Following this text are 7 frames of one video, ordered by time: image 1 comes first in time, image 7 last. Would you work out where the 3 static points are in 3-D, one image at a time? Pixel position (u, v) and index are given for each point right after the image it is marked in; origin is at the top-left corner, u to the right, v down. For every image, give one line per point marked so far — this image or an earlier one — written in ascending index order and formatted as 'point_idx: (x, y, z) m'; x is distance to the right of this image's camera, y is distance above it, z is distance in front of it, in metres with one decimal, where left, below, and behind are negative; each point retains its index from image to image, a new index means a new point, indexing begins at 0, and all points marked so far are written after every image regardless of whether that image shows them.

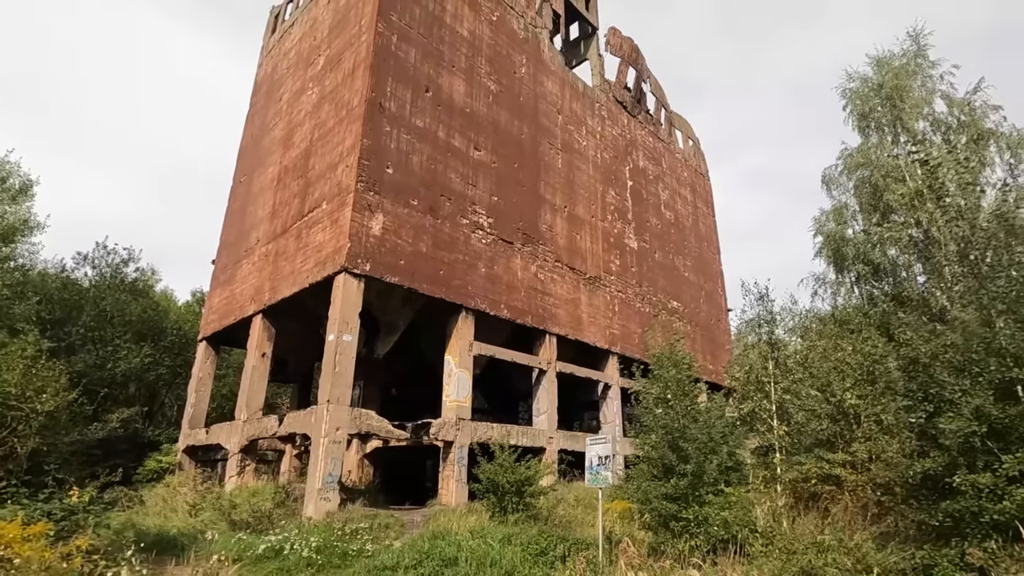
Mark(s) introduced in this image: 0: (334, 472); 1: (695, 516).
0: (-4.2, -4.4, +12.8) m
1: (+3.4, -4.2, +9.9) m
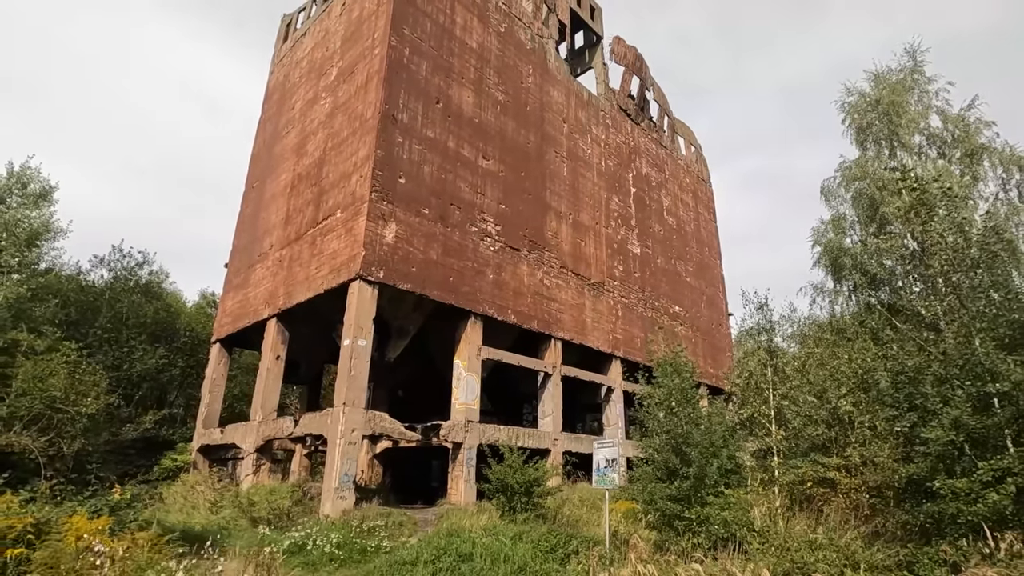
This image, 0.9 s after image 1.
0: (-4.0, -4.6, +13.3) m
1: (+3.6, -4.4, +10.4) m
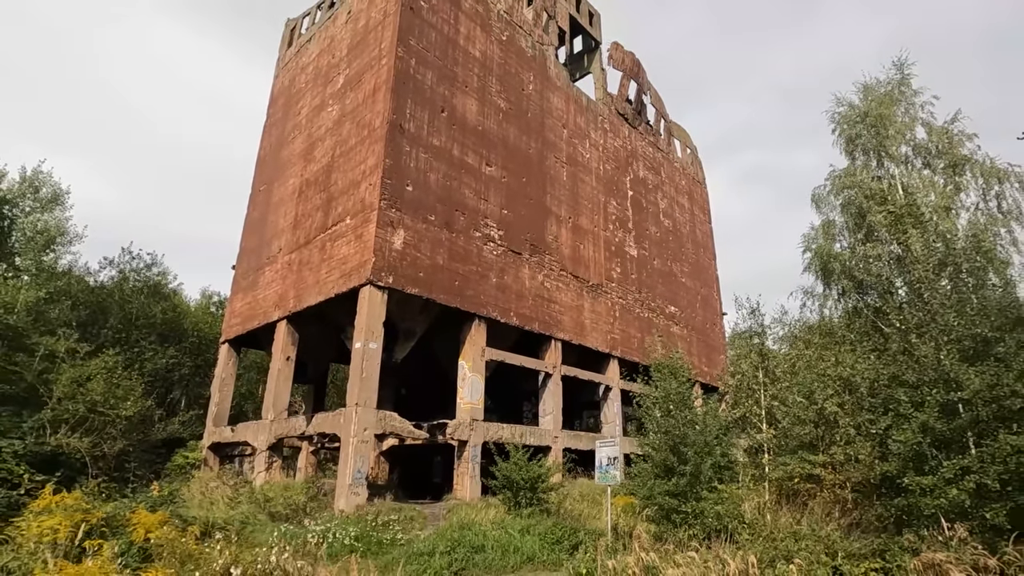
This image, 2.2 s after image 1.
0: (-3.9, -4.7, +14.0) m
1: (+3.8, -4.6, +11.2) m
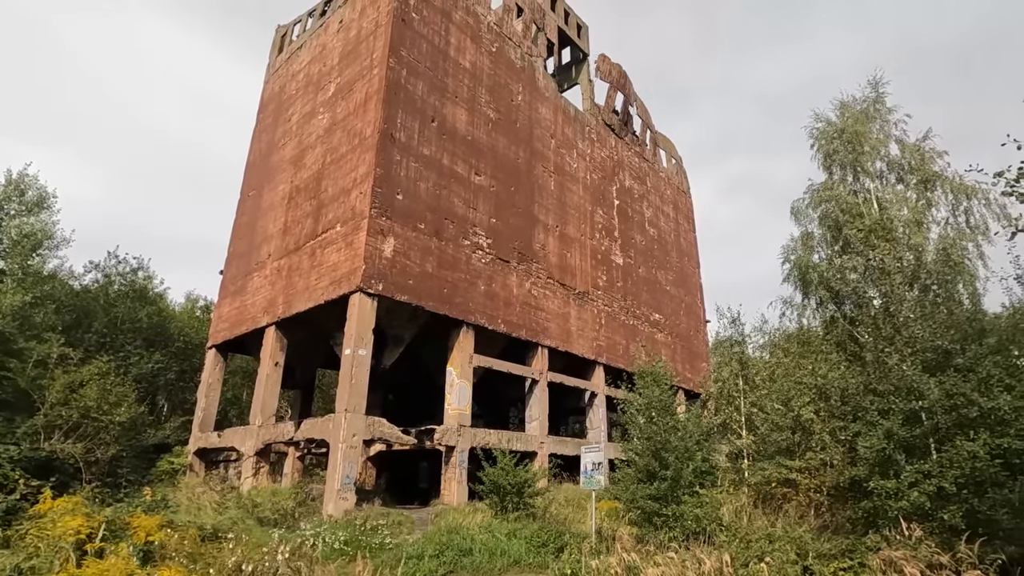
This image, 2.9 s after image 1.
0: (-4.2, -4.9, +14.1) m
1: (+3.5, -4.8, +11.5) m
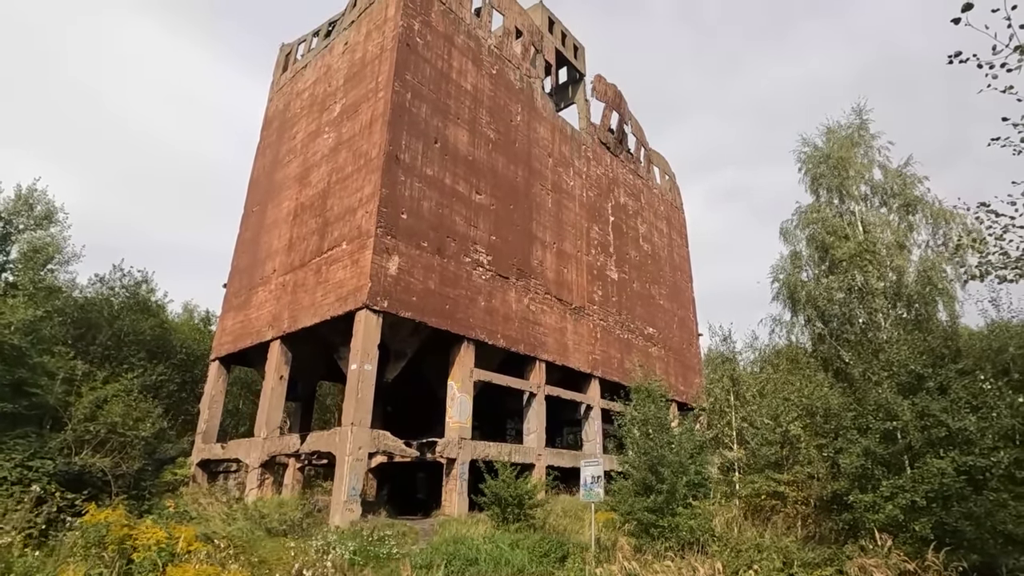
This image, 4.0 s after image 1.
0: (-4.2, -5.4, +14.6) m
1: (+3.5, -5.3, +12.1) m
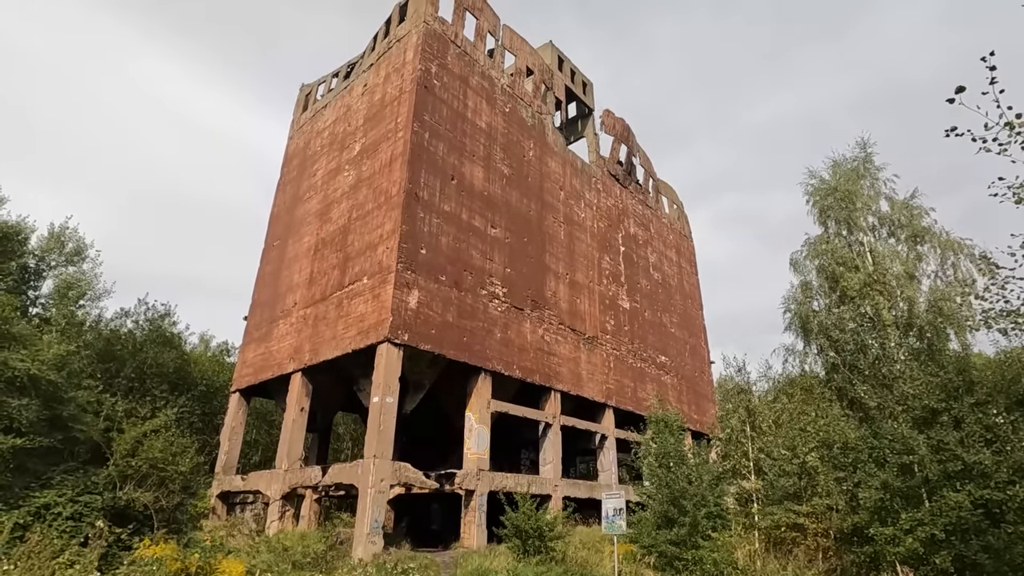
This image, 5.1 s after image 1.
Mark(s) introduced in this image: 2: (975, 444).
0: (-3.7, -6.3, +14.8) m
1: (+4.0, -6.1, +12.2) m
2: (+9.7, -3.3, +11.3) m
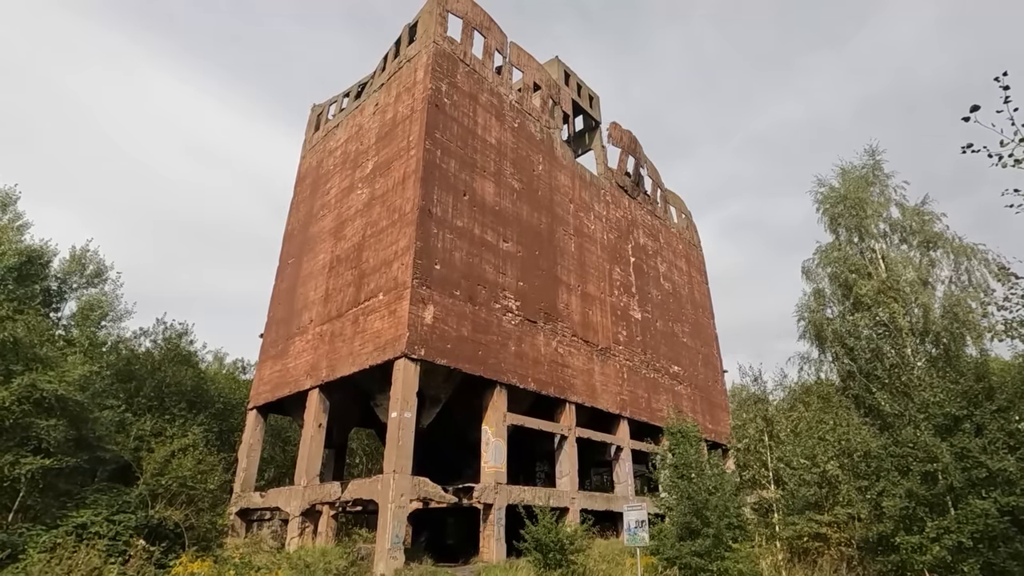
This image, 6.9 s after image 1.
0: (-3.1, -6.8, +14.9) m
1: (+4.5, -6.3, +12.2) m
2: (+10.2, -3.4, +11.2) m
